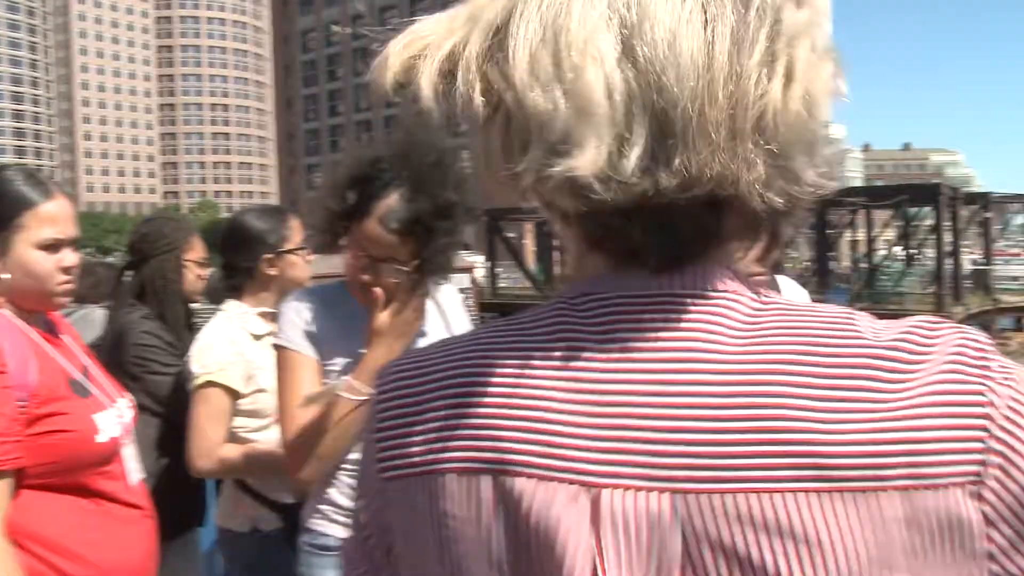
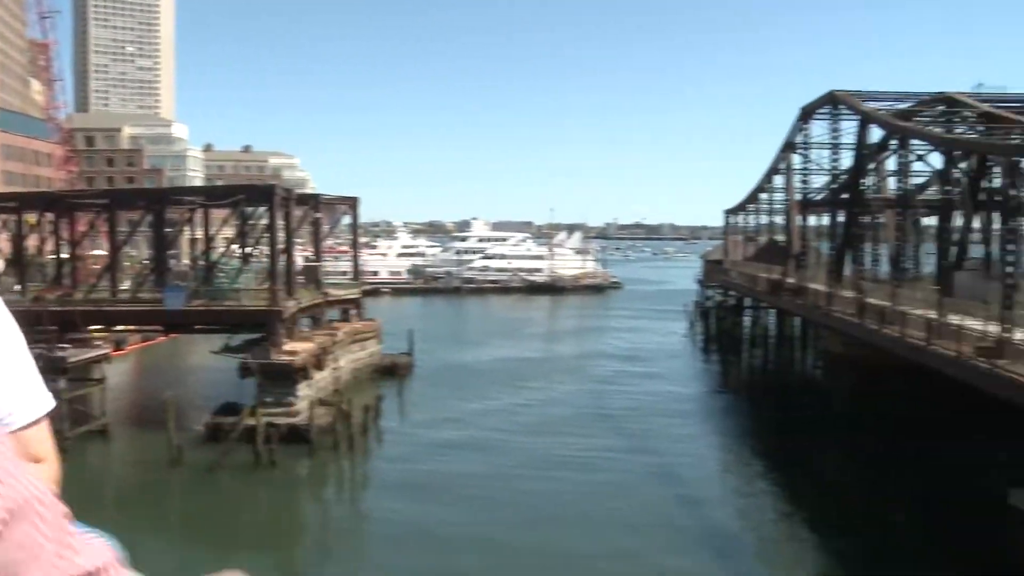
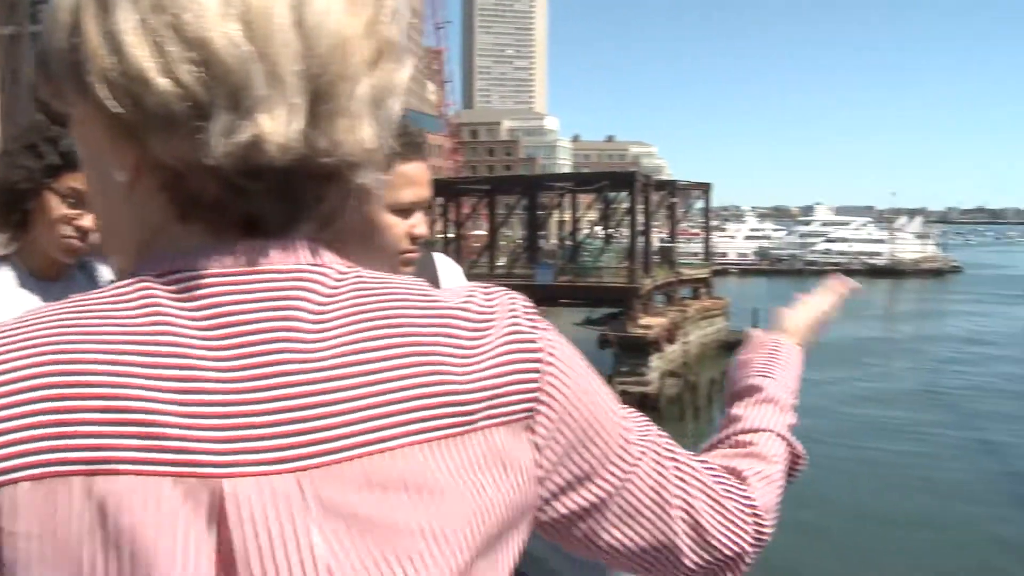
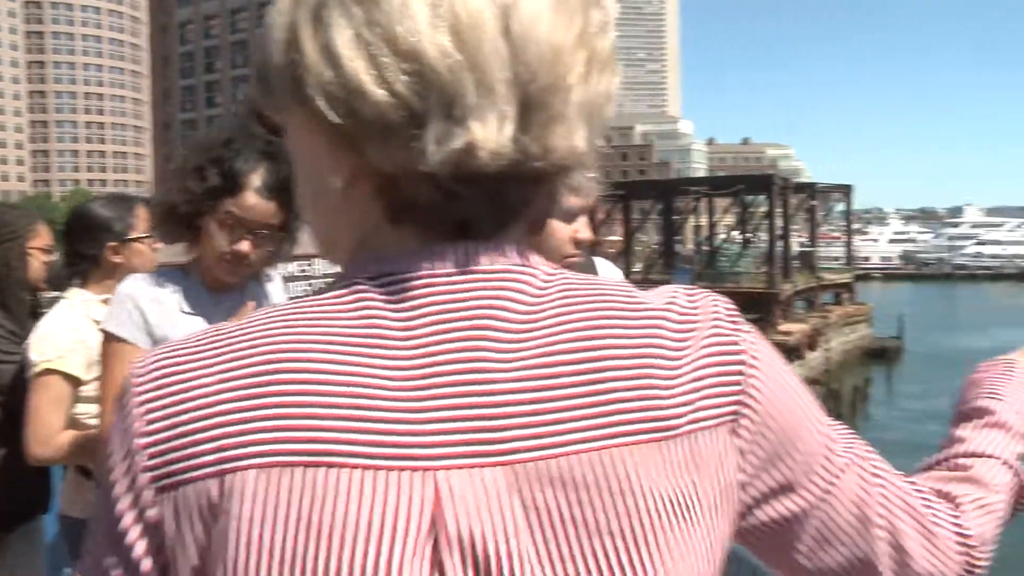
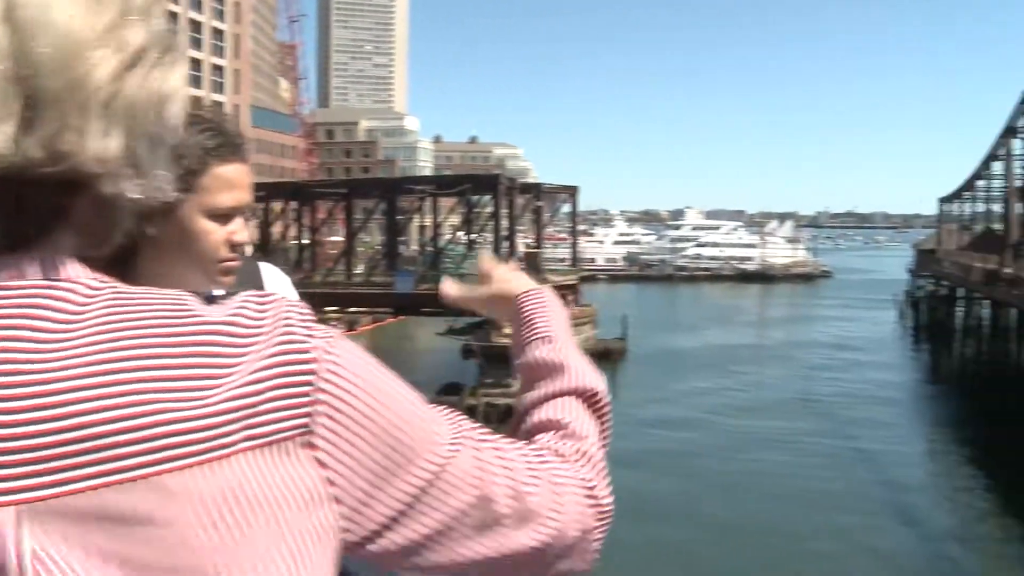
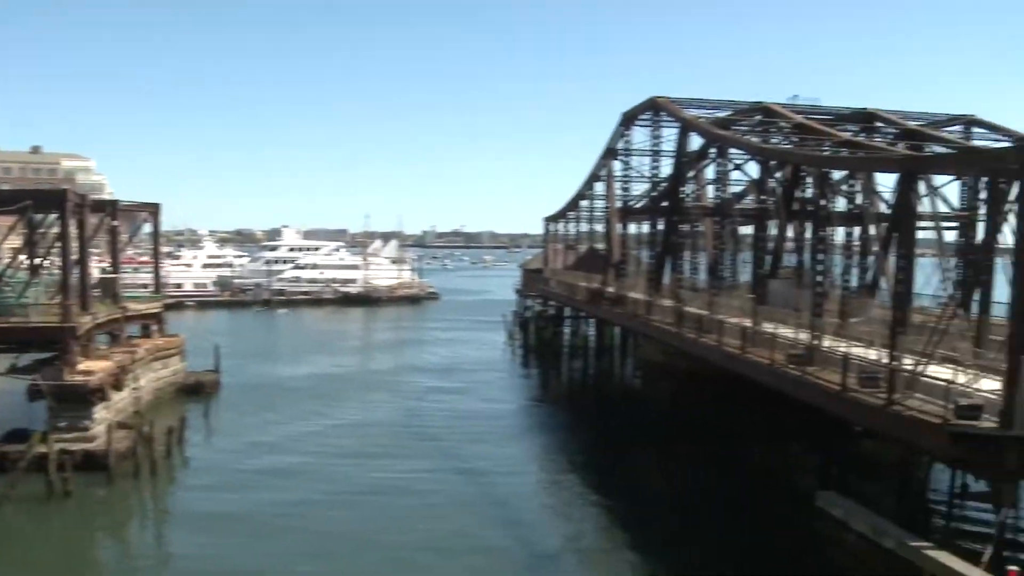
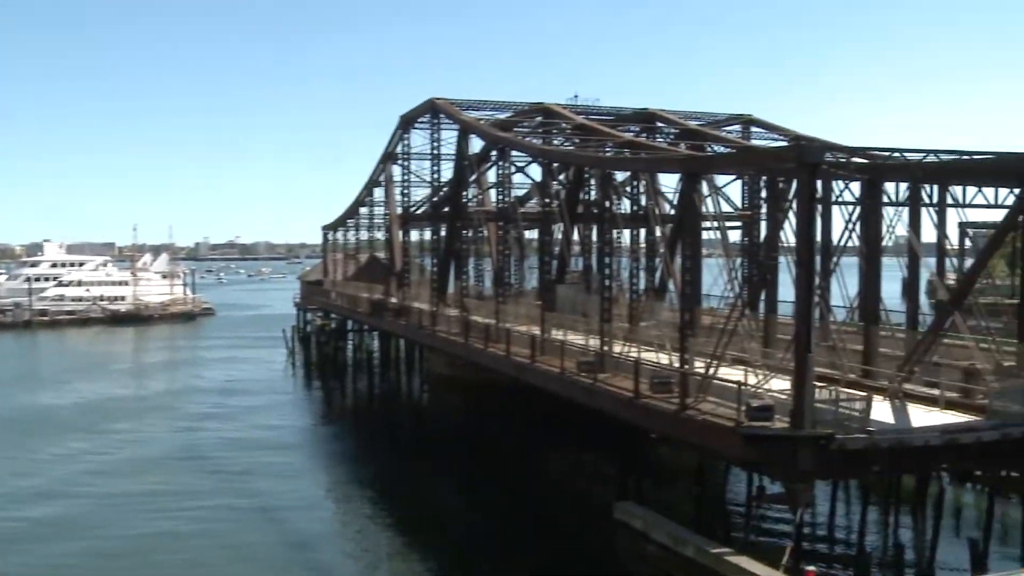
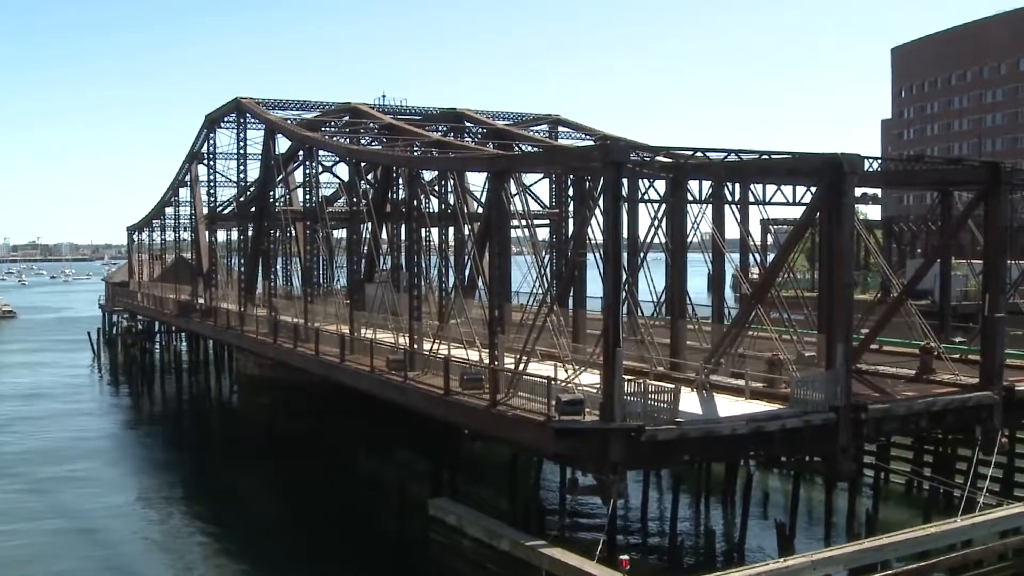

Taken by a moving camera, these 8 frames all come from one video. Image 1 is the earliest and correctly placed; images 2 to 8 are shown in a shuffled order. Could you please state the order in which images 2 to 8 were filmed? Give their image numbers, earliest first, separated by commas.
4, 3, 5, 2, 6, 7, 8
